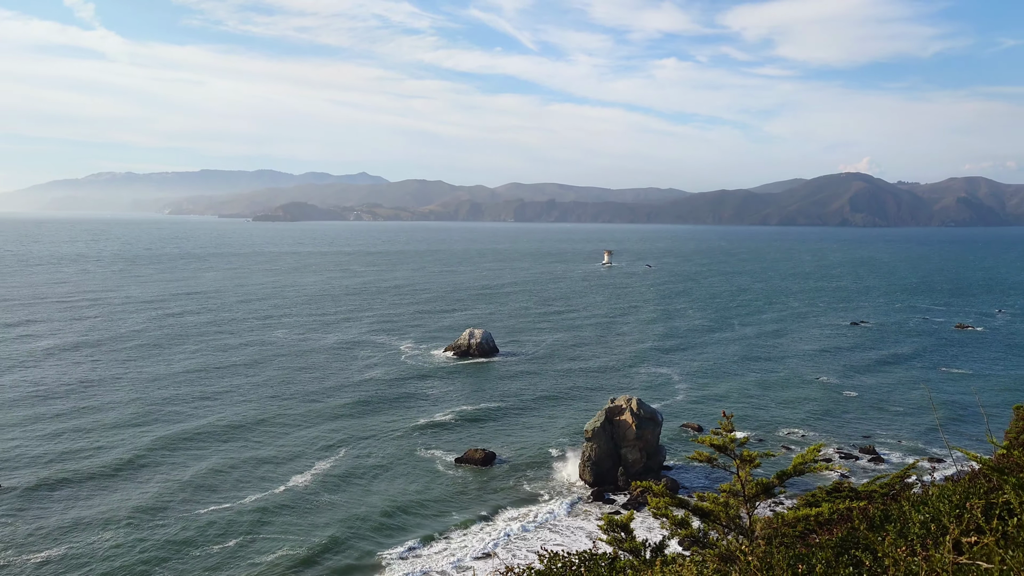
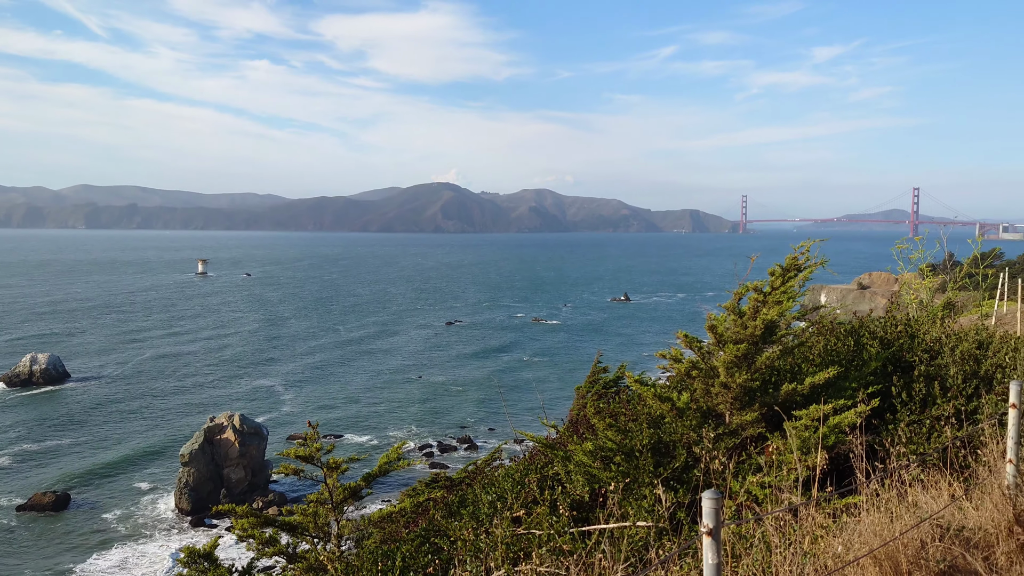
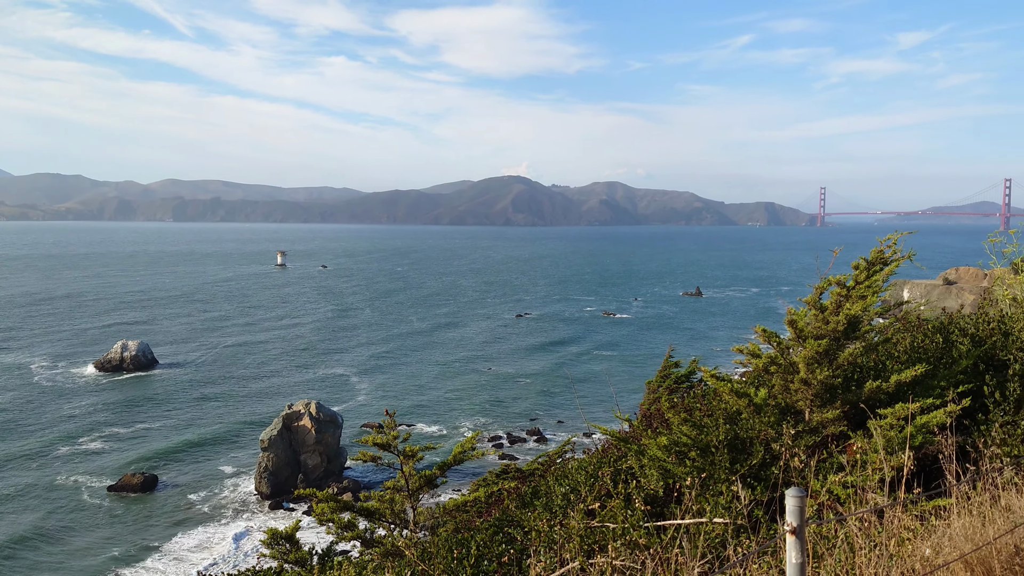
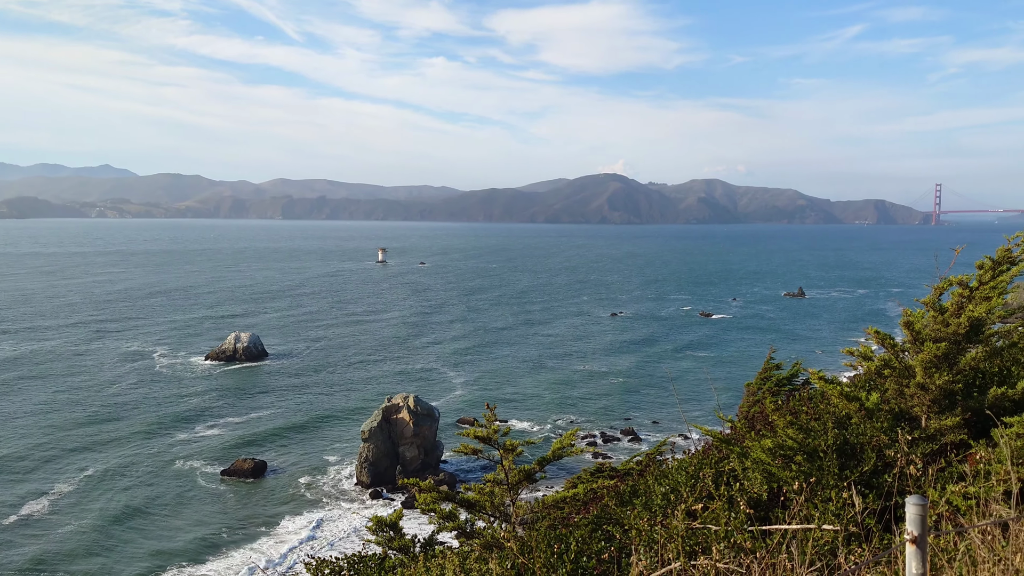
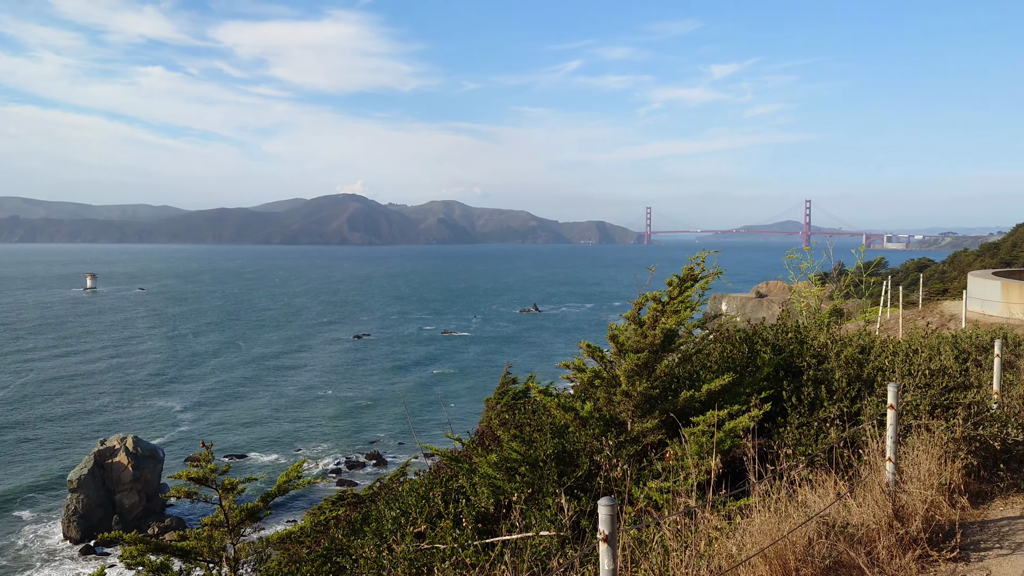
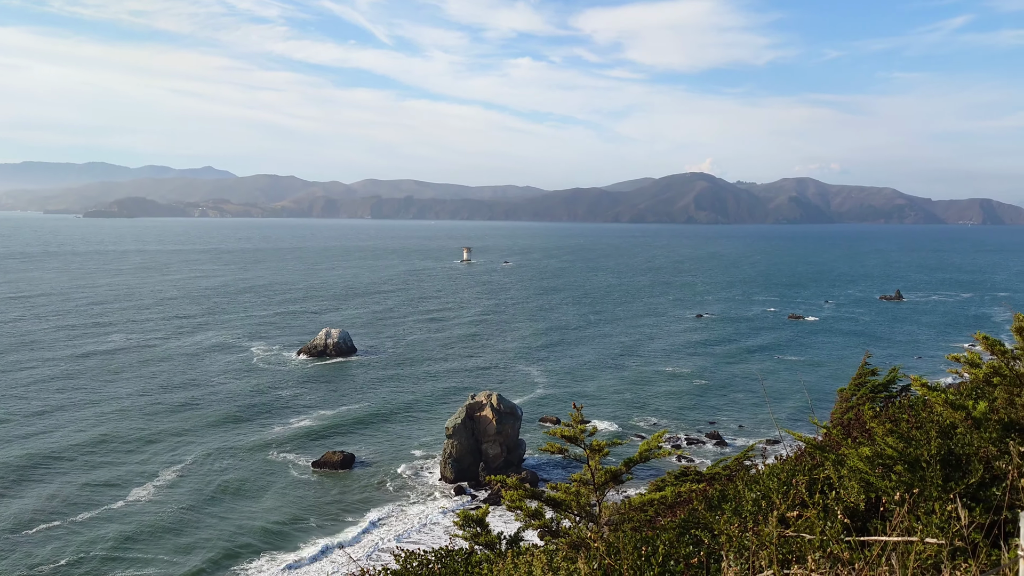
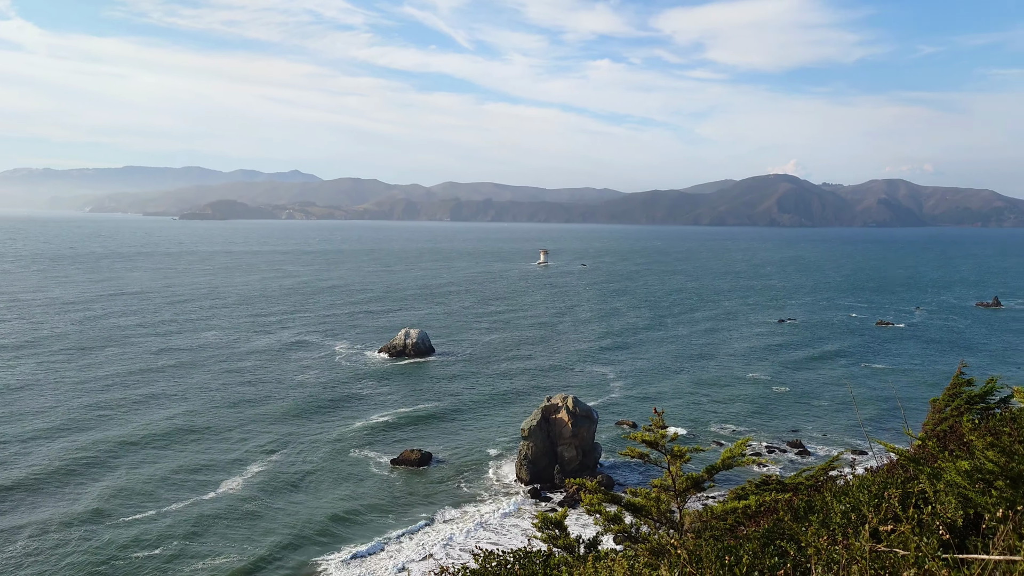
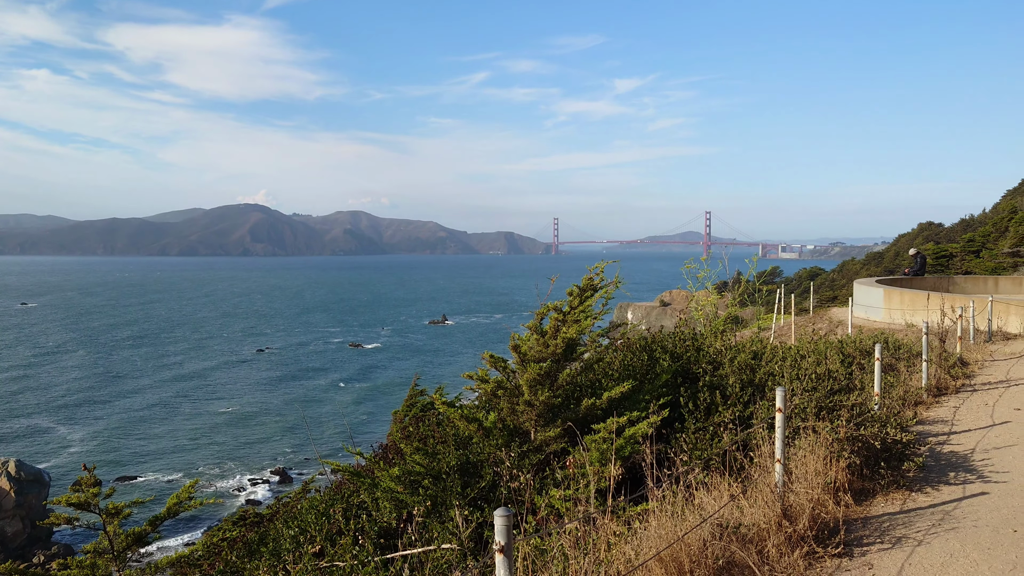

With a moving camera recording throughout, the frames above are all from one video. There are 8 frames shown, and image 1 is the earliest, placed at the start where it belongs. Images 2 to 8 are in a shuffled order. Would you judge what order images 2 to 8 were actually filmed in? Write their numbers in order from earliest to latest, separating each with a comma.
7, 6, 4, 3, 2, 5, 8
